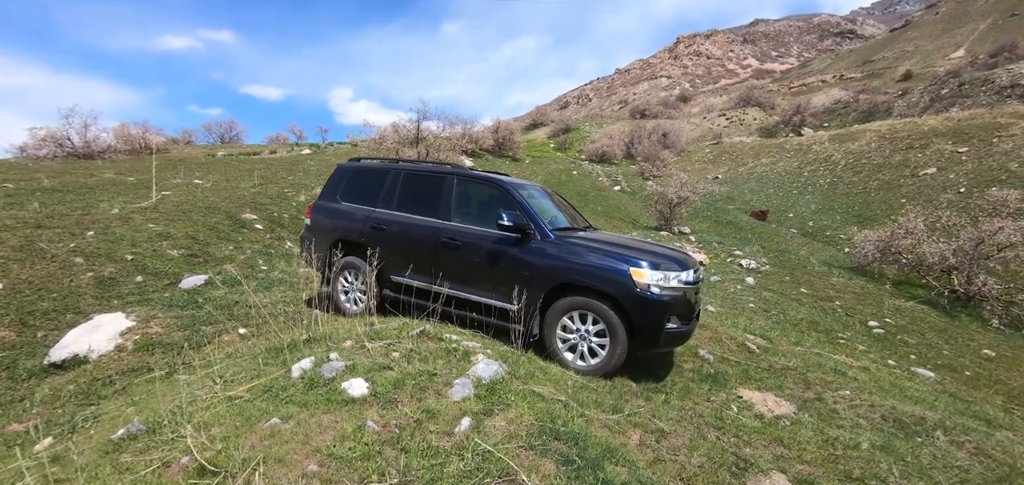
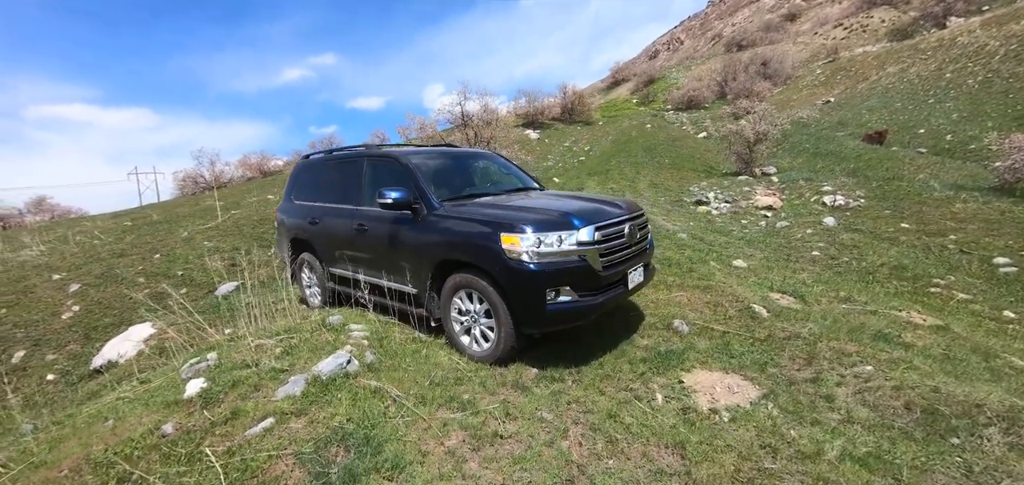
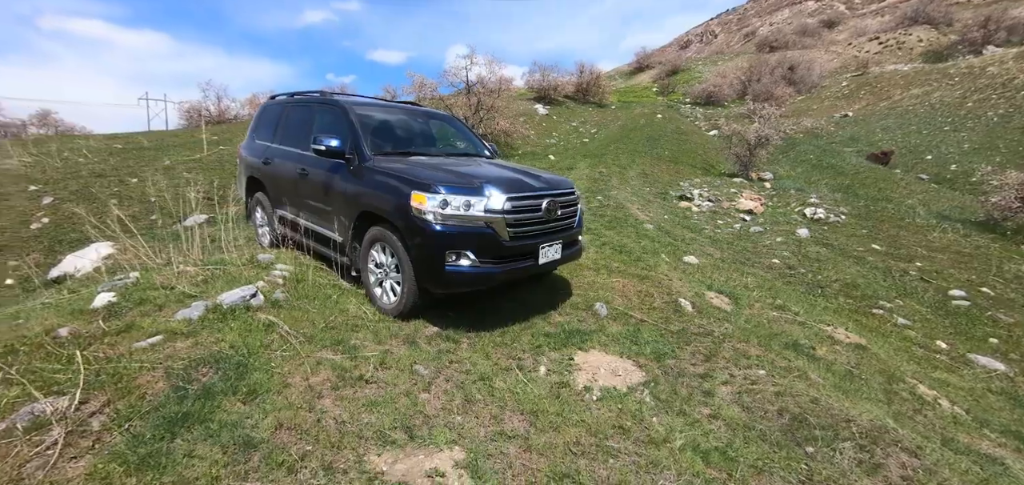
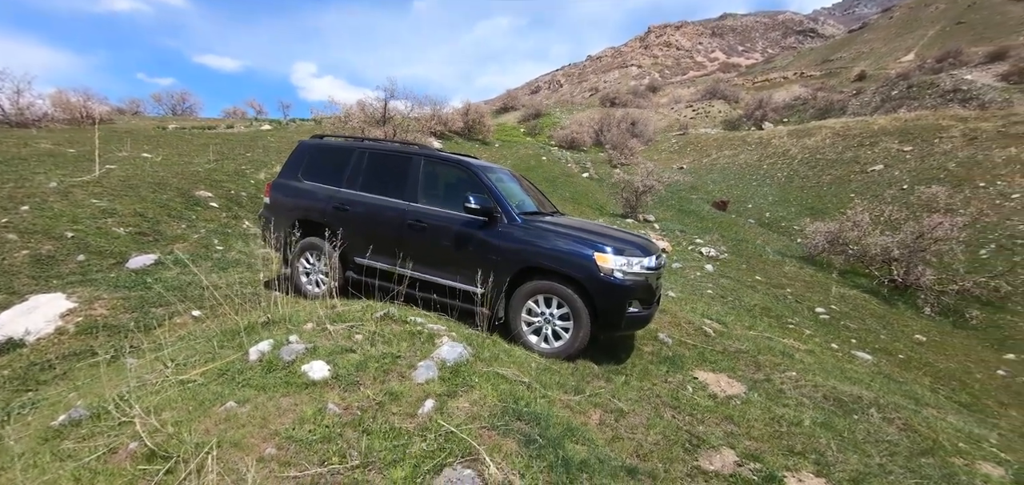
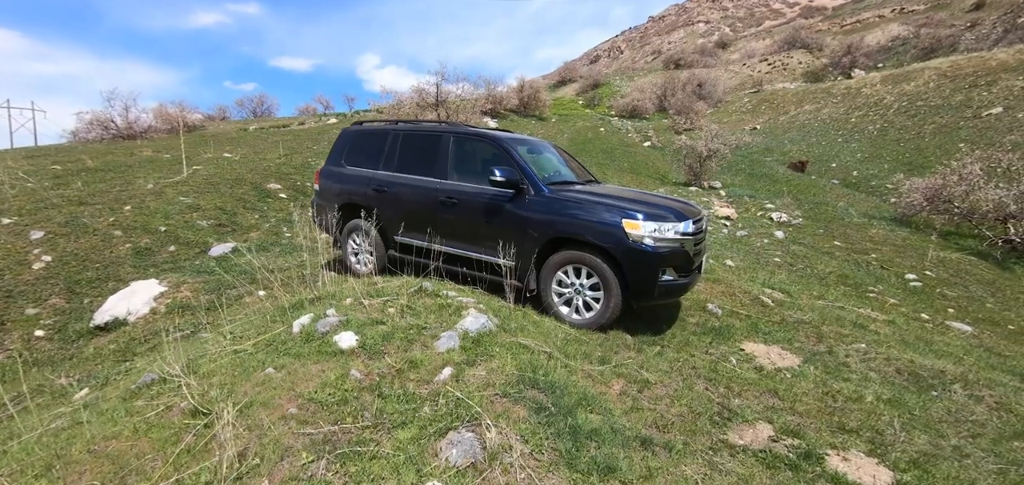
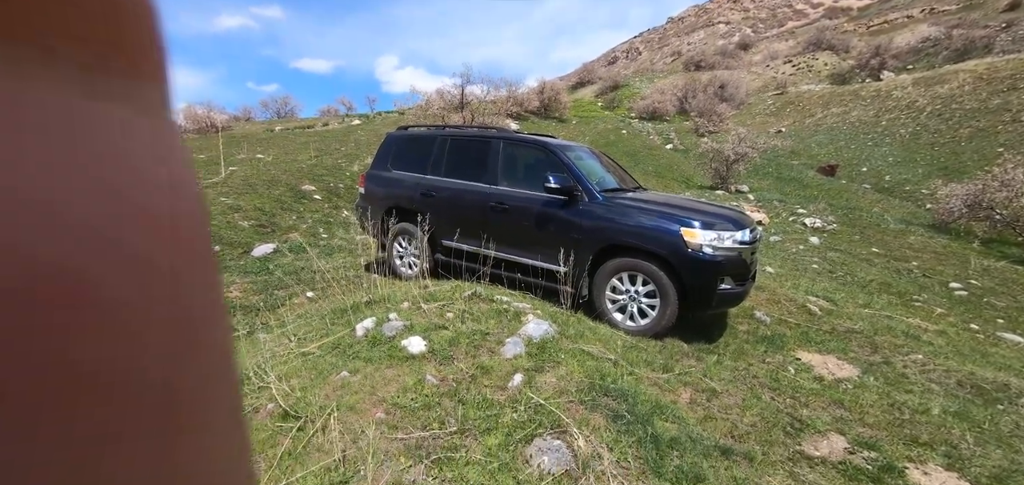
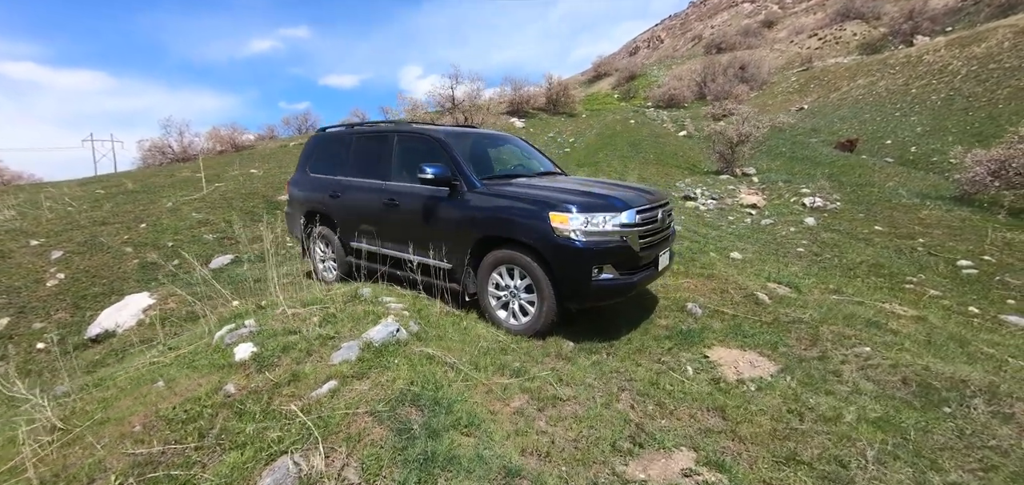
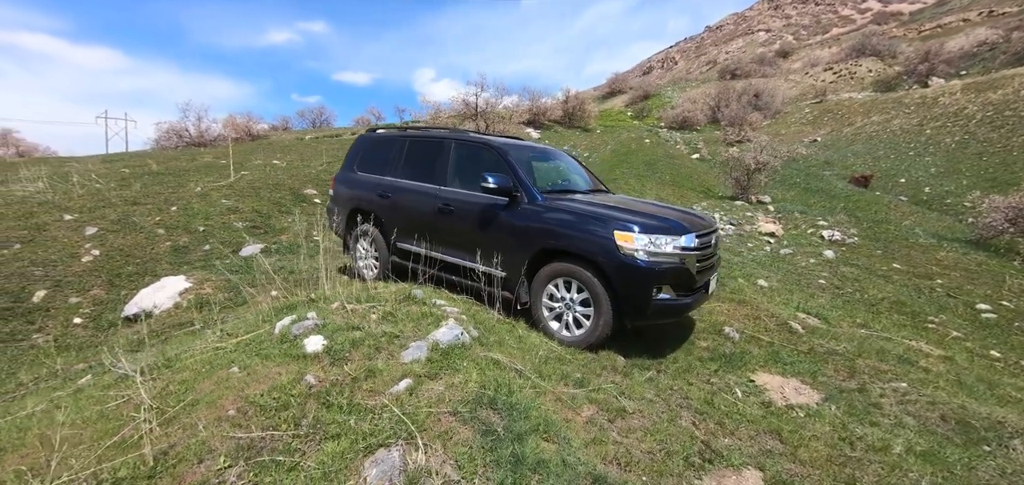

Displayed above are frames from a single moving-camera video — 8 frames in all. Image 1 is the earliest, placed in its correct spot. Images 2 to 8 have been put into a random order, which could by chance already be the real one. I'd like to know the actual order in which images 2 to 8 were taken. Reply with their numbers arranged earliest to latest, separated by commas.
4, 6, 5, 8, 7, 2, 3
